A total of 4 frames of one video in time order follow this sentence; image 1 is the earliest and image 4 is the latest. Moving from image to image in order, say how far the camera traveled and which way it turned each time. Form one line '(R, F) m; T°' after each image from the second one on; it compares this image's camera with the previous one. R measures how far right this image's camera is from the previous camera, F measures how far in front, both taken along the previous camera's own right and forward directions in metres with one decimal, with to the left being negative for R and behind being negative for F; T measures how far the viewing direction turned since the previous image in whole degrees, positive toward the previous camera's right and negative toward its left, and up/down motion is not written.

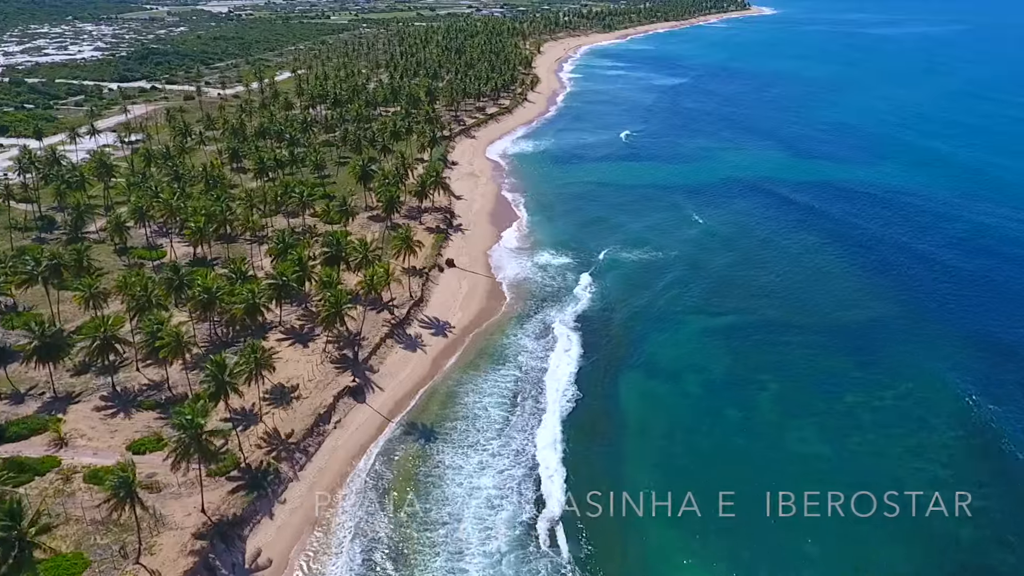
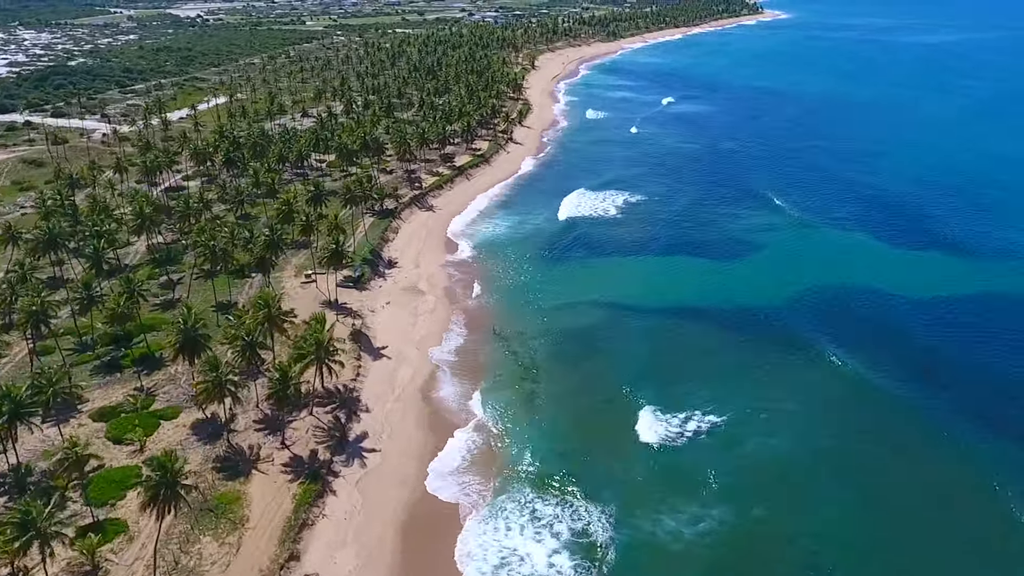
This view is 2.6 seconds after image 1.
(+3.3, +41.1) m; 0°
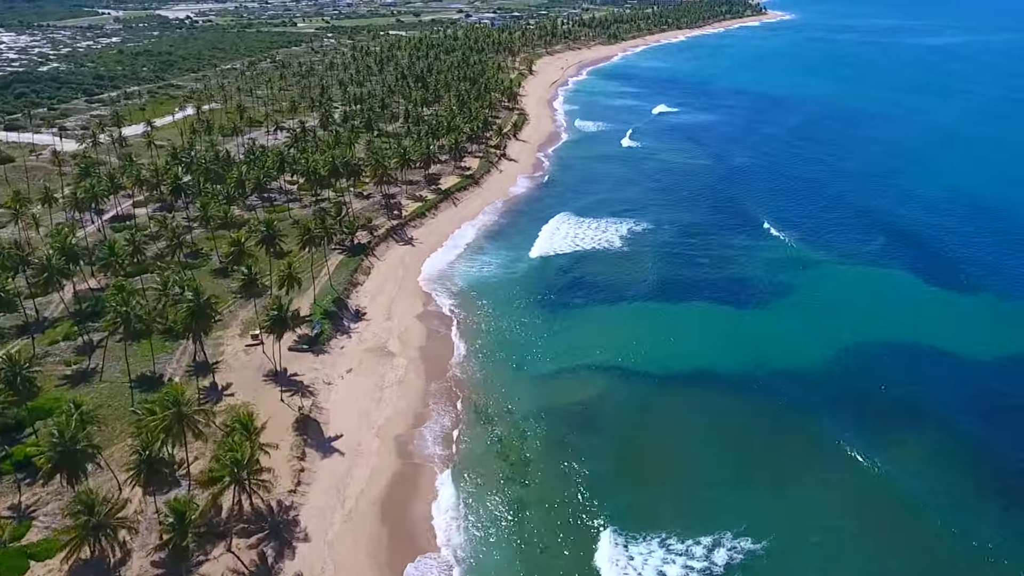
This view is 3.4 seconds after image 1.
(+1.0, +11.8) m; 0°
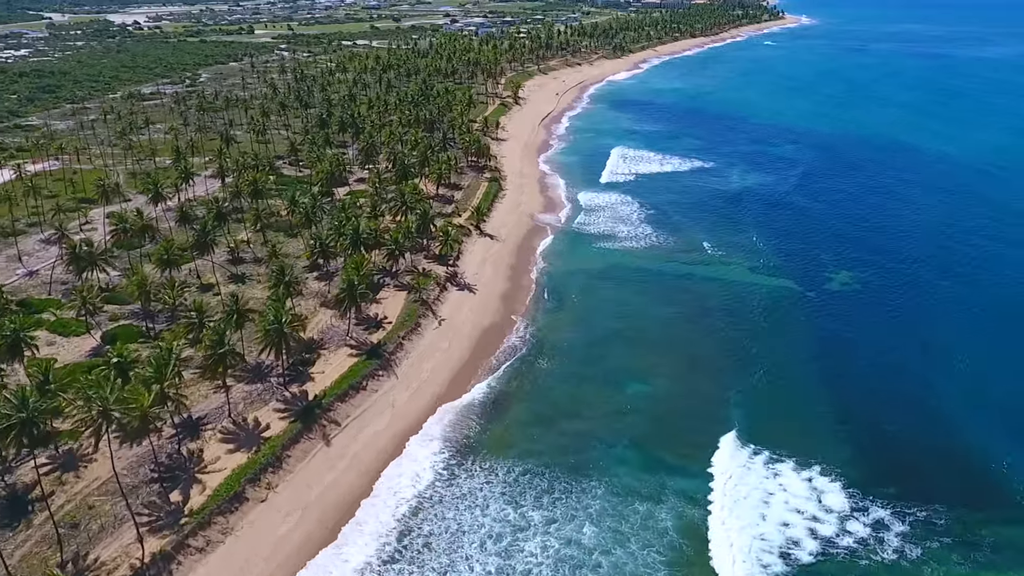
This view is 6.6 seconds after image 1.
(+4.0, +49.9) m; 0°
